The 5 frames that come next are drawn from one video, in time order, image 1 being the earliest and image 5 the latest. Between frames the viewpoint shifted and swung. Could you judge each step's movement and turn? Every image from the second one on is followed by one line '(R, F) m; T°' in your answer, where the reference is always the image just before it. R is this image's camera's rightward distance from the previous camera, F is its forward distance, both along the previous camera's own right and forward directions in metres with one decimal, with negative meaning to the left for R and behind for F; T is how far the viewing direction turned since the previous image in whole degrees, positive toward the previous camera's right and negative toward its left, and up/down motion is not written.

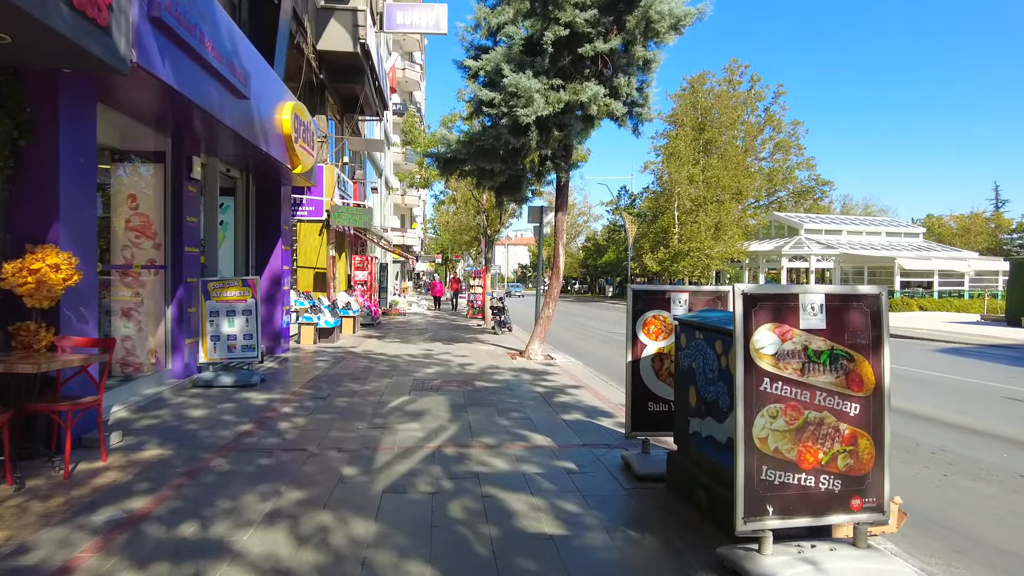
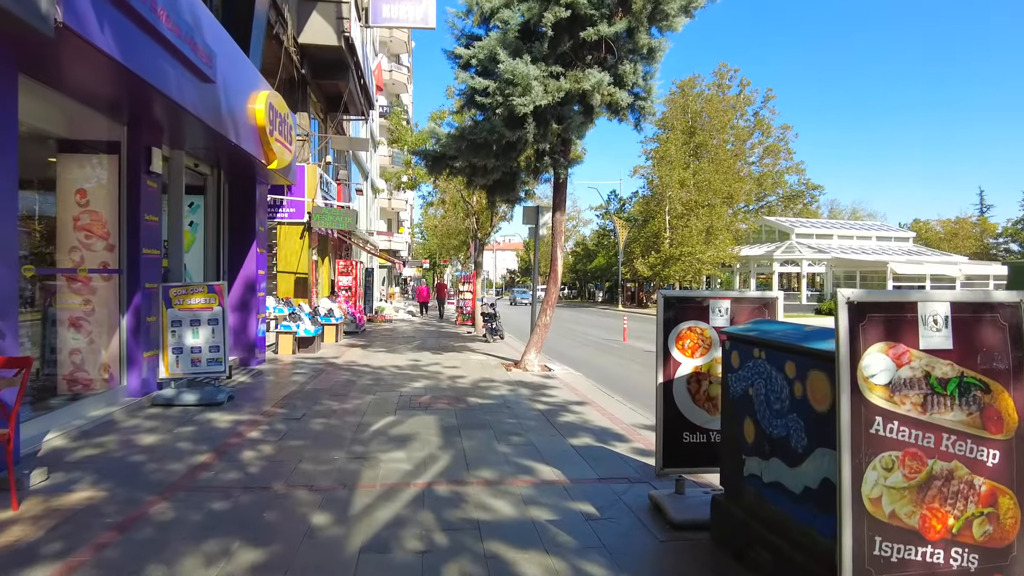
(-0.1, +0.9) m; +1°
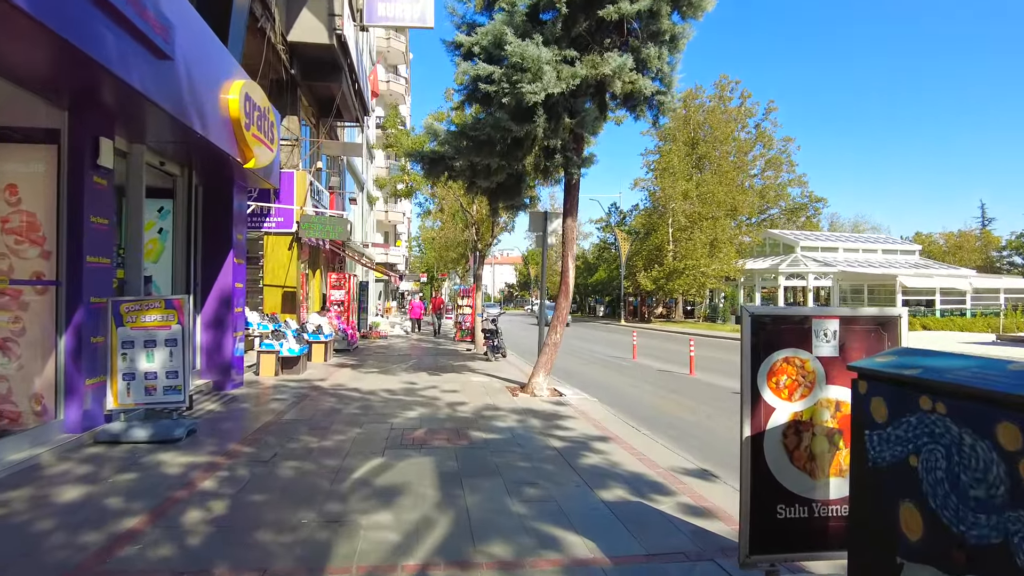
(-0.1, +1.2) m; 0°
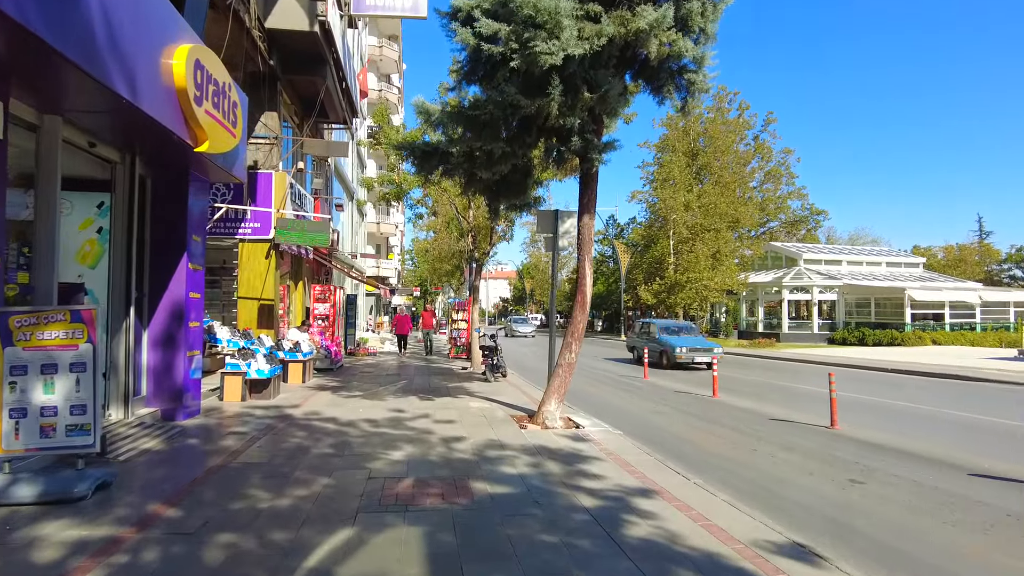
(-0.2, +1.6) m; +1°
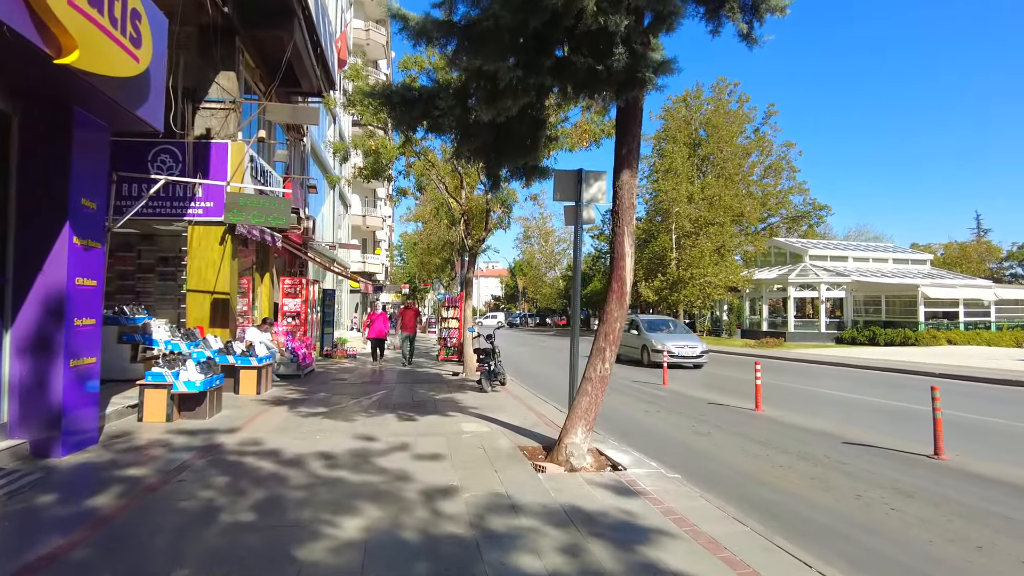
(-0.2, +2.4) m; +1°
